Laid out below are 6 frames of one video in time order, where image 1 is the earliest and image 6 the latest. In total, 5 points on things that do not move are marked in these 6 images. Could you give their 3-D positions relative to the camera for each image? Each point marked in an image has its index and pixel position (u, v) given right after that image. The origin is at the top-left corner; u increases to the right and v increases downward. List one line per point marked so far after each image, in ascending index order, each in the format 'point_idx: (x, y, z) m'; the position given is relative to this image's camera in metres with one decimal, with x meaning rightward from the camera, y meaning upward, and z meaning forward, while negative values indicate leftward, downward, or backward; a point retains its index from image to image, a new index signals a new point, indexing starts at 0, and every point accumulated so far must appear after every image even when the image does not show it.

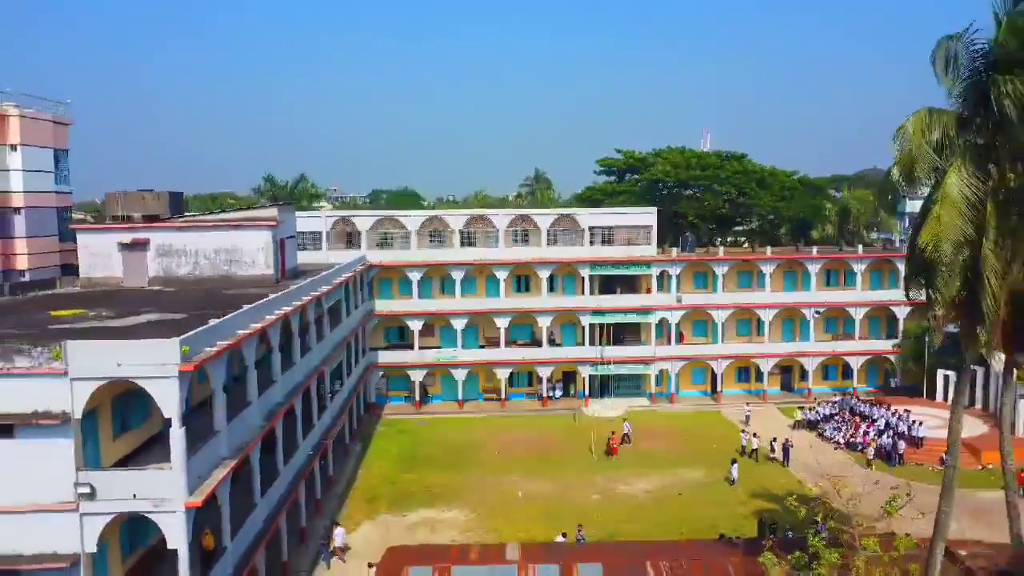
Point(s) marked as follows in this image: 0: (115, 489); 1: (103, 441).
0: (-3.9, -1.9, +13.1) m
1: (-4.2, -1.6, +13.9) m
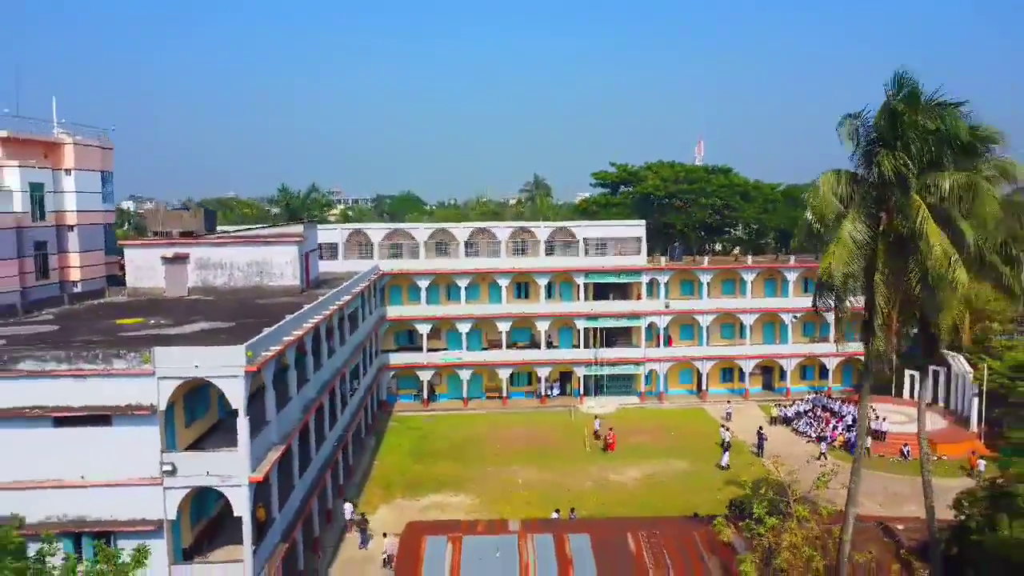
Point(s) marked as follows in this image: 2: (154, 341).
0: (-3.8, -2.1, +16.2) m
1: (-4.2, -1.8, +16.9) m
2: (-5.1, -0.8, +19.4) m
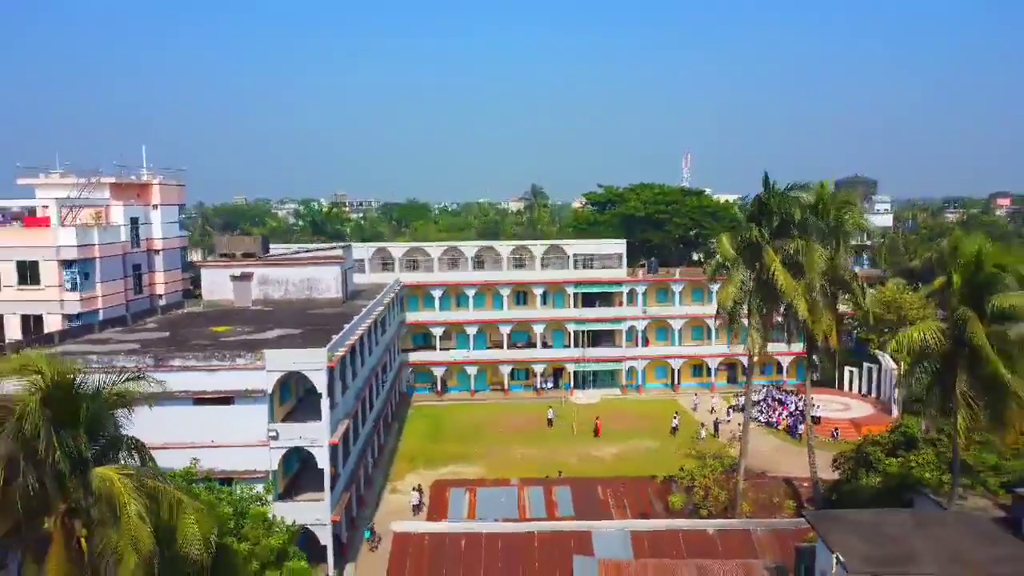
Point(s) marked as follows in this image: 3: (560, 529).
0: (-3.8, -2.5, +23.1) m
1: (-4.2, -2.1, +23.8) m
2: (-5.1, -1.1, +26.3) m
3: (+0.7, -3.5, +19.5) m
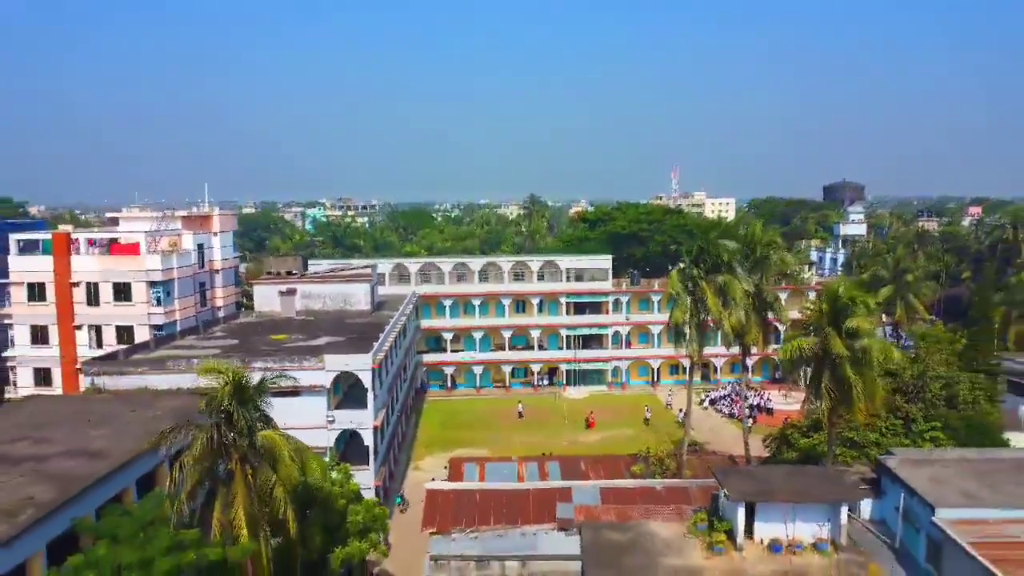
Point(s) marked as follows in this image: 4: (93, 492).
0: (-3.8, -2.9, +30.2) m
1: (-4.2, -2.6, +30.9) m
2: (-5.1, -1.5, +33.4) m
3: (+0.7, -3.9, +26.6) m
4: (-6.1, -3.0, +19.7) m
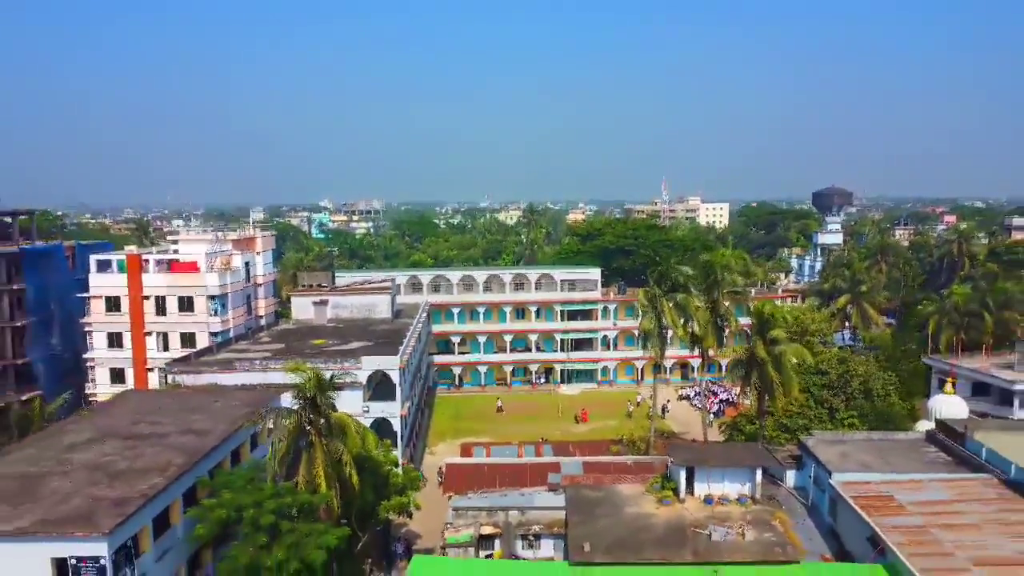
0: (-3.8, -3.3, +37.2) m
1: (-4.1, -3.0, +37.9) m
2: (-5.1, -2.0, +40.4) m
3: (+0.8, -4.3, +33.6) m
4: (-6.1, -3.4, +26.7) m
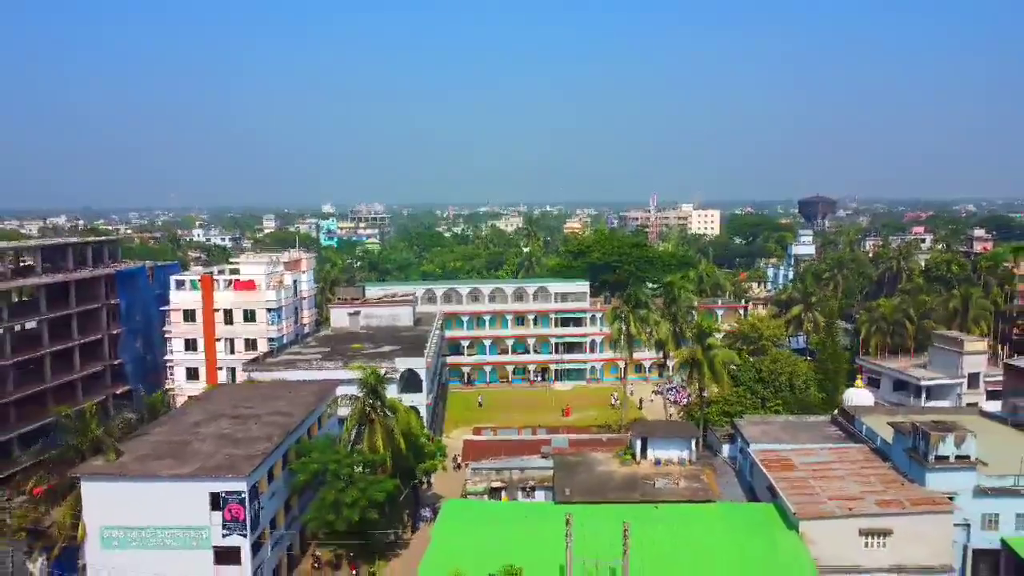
0: (-3.7, -3.9, +47.4) m
1: (-4.1, -3.6, +48.1) m
2: (-5.0, -2.5, +50.6) m
3: (+0.8, -4.9, +43.8) m
4: (-6.0, -3.9, +36.8) m
